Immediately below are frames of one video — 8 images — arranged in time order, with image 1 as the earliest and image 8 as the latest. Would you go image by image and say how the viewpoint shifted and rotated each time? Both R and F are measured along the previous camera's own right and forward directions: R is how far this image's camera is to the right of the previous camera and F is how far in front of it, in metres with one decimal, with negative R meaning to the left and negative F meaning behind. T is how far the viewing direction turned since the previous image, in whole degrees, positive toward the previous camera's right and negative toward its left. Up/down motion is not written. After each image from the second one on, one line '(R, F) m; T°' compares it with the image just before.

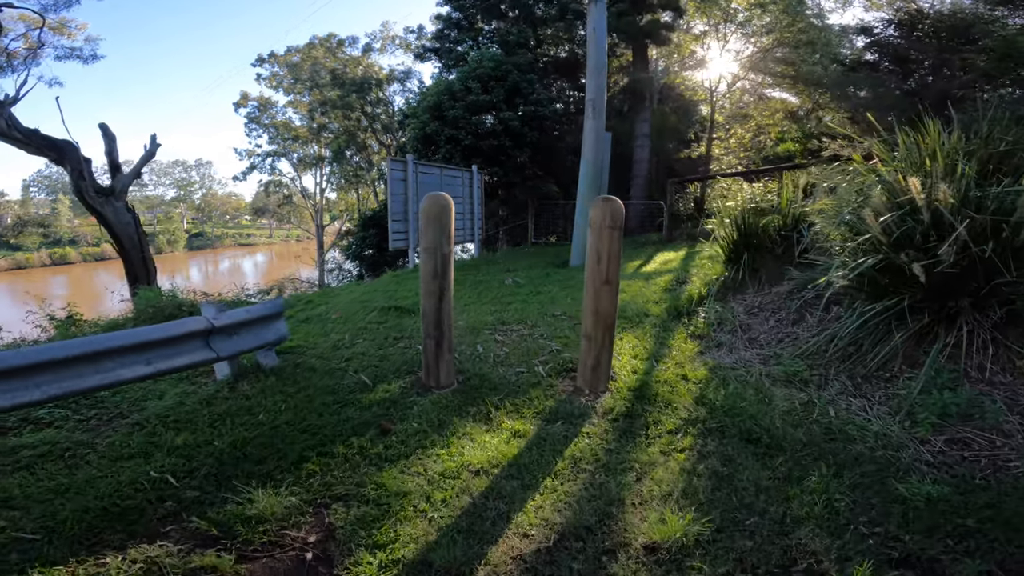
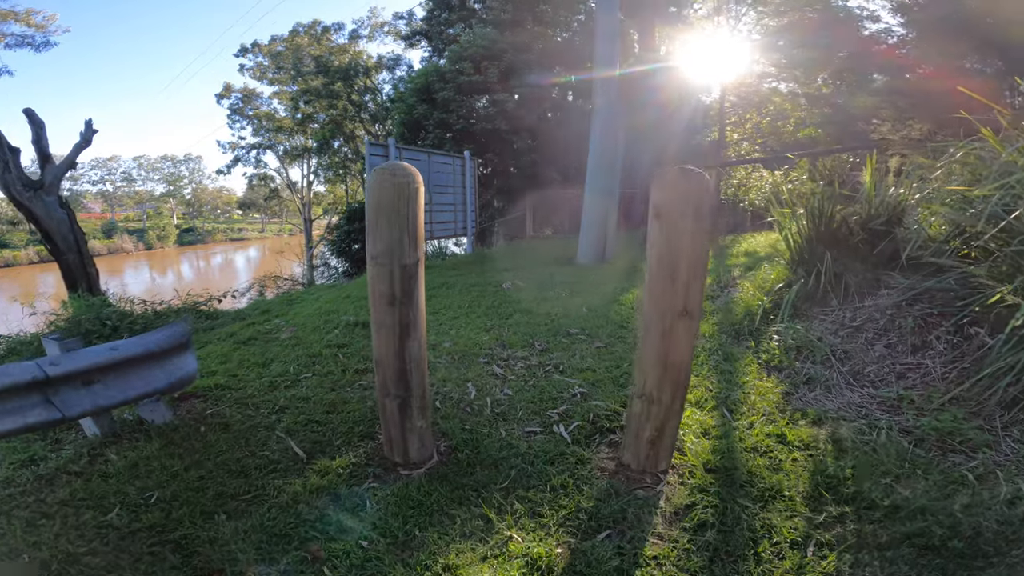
(-0.1, +1.2) m; +1°
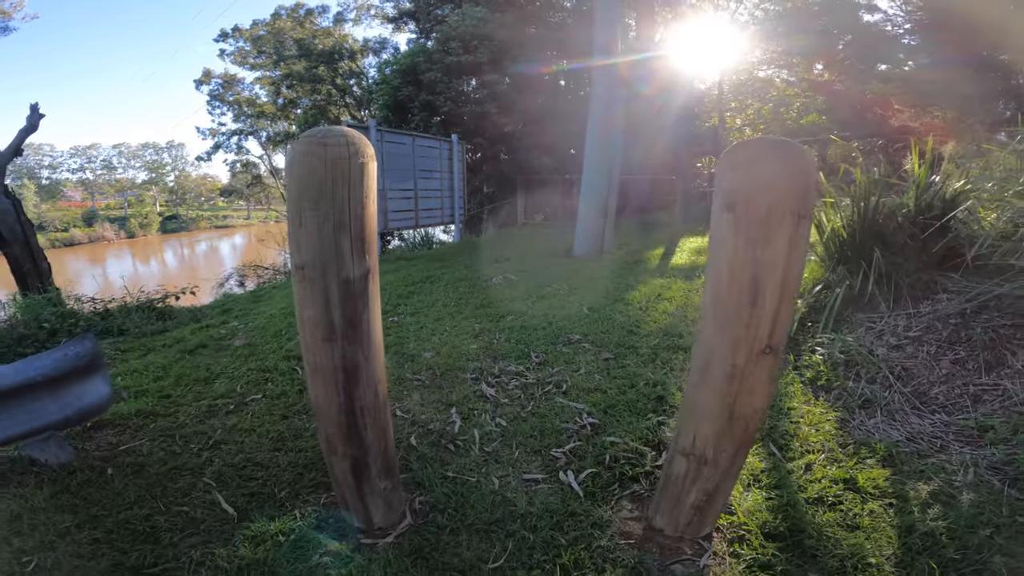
(0.0, +0.5) m; +1°
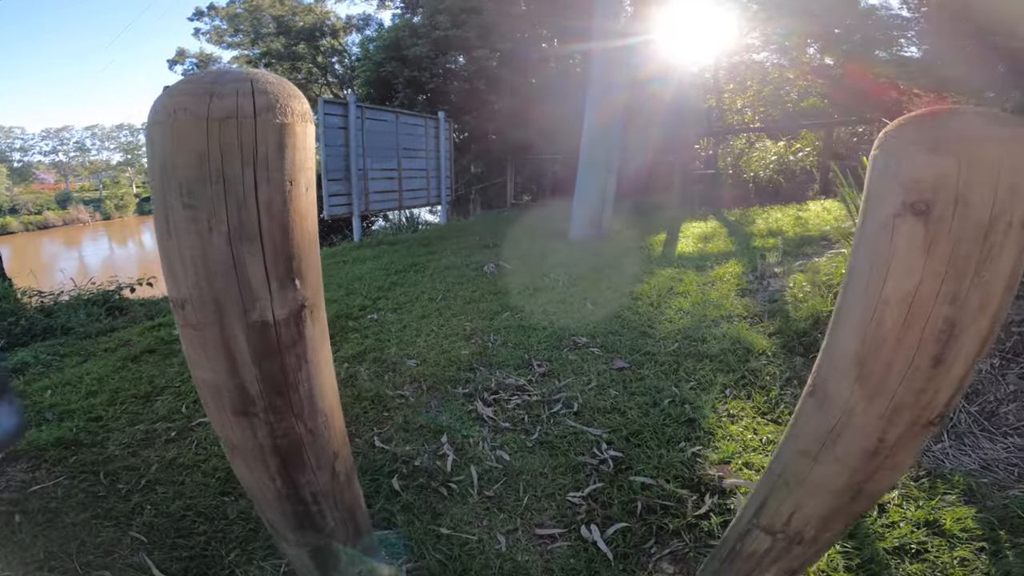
(-0.1, +0.4) m; +2°
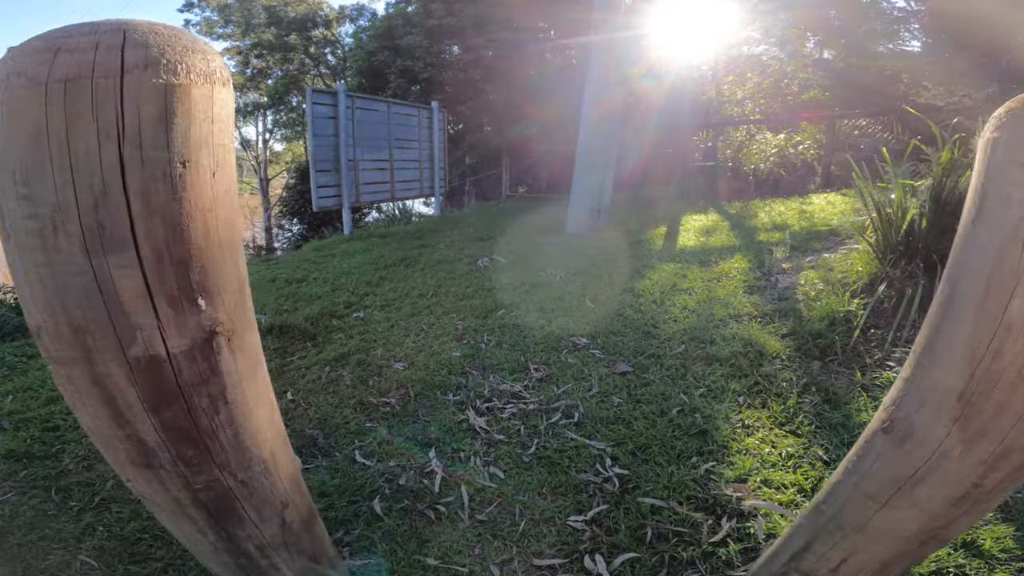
(0.0, +0.2) m; +1°
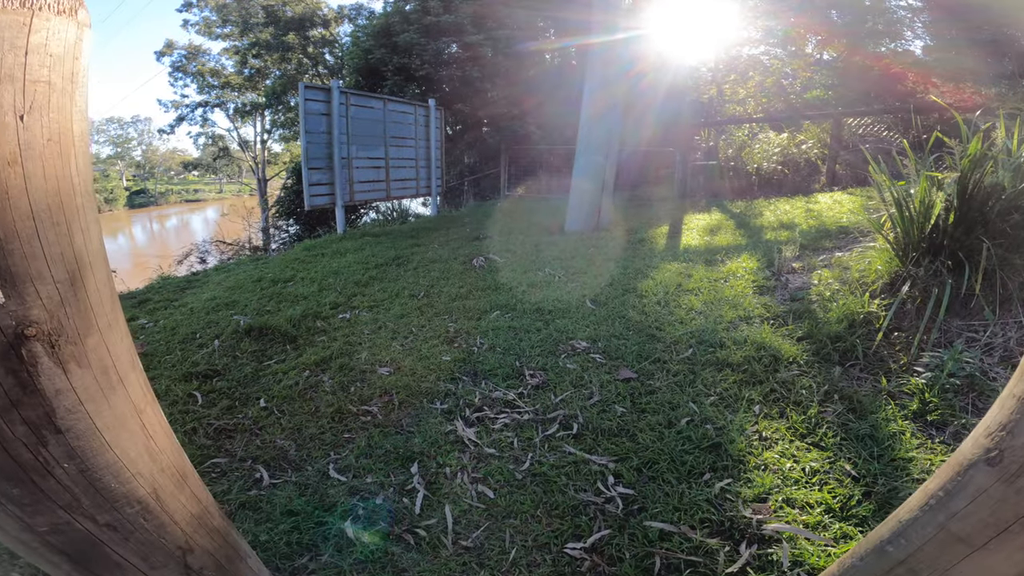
(0.0, +0.2) m; 0°
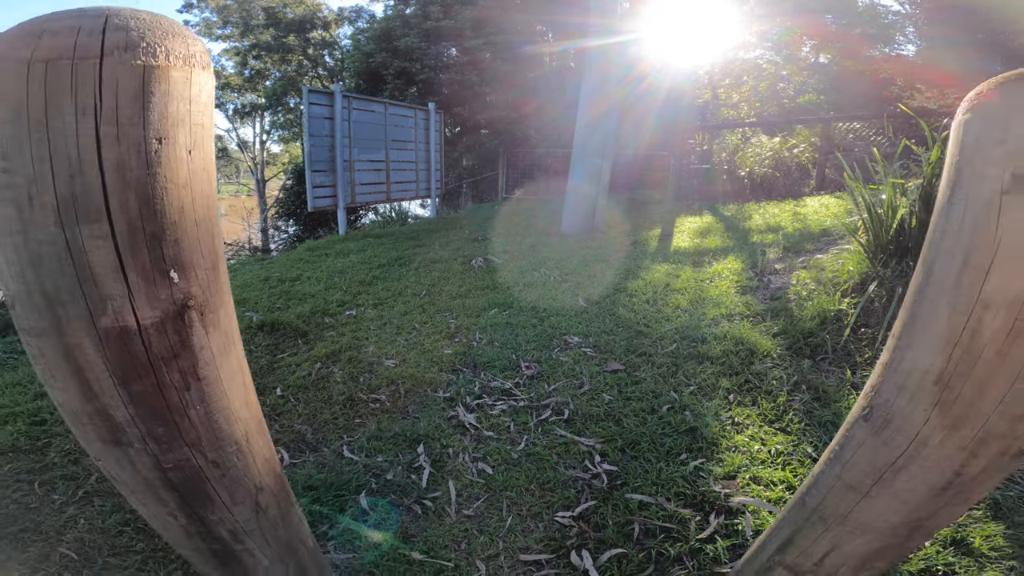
(0.0, -0.2) m; 0°
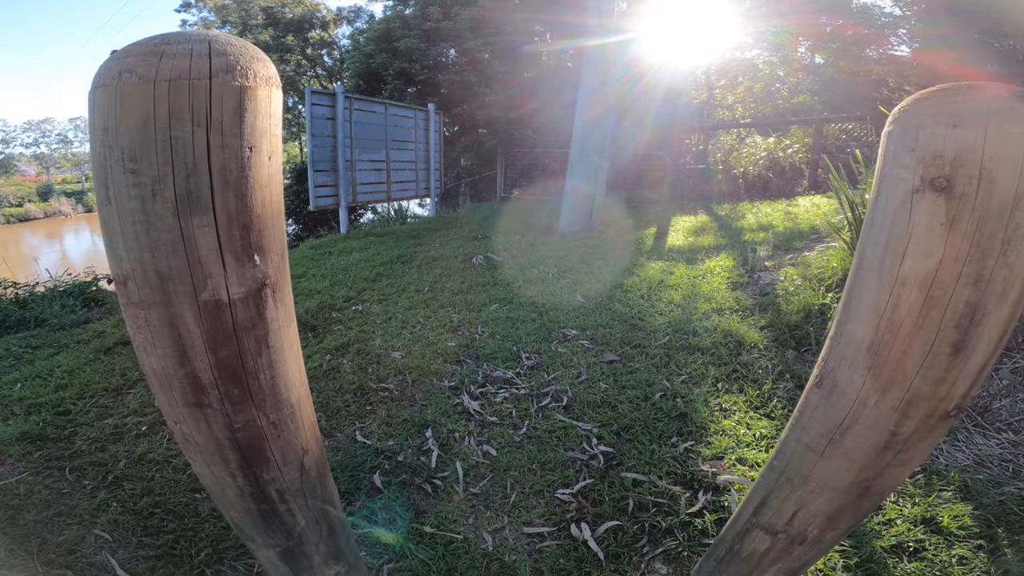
(0.0, -0.1) m; 0°
